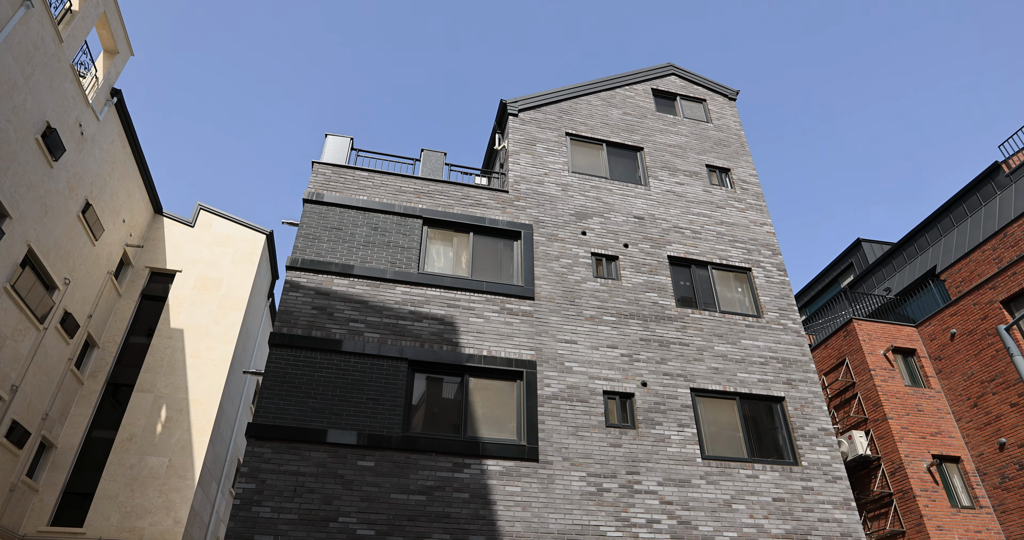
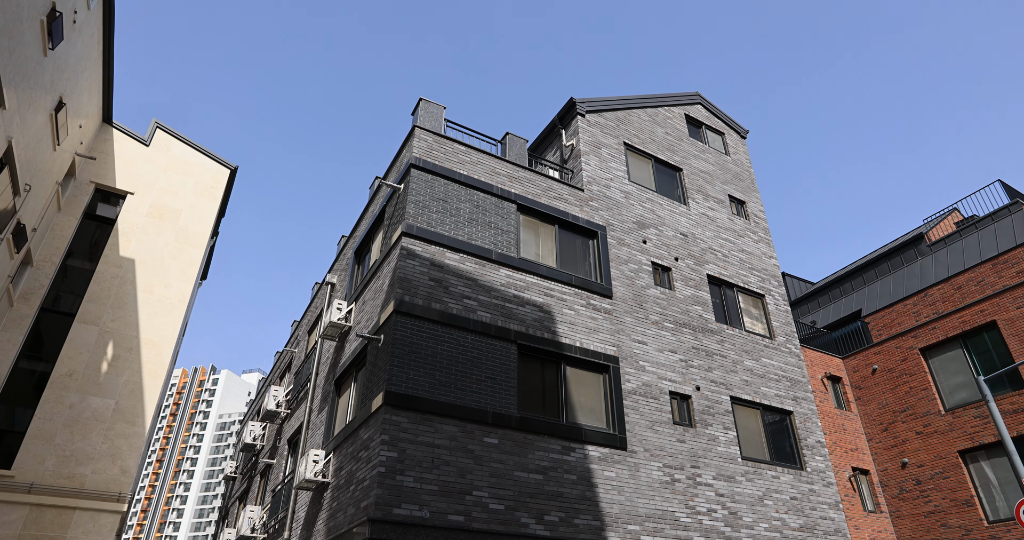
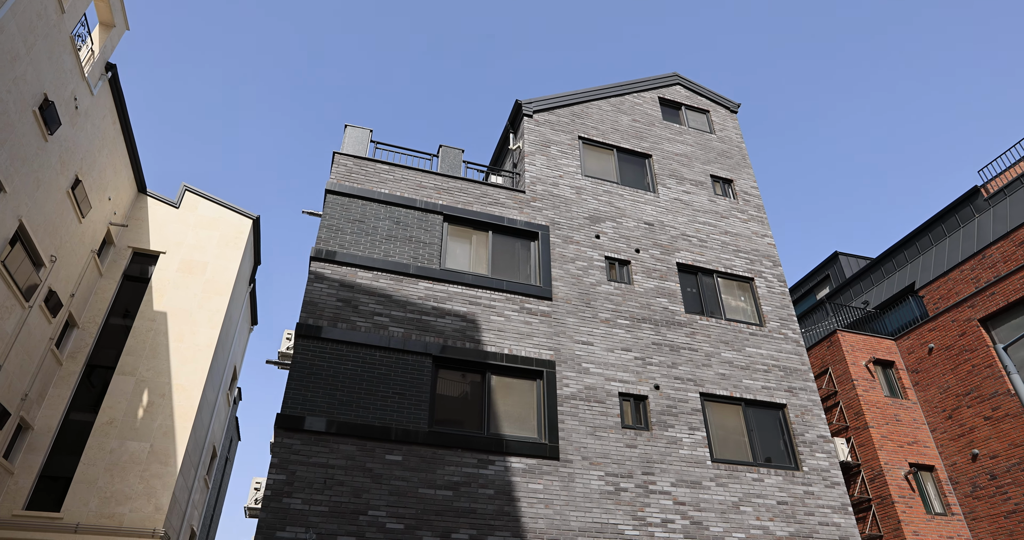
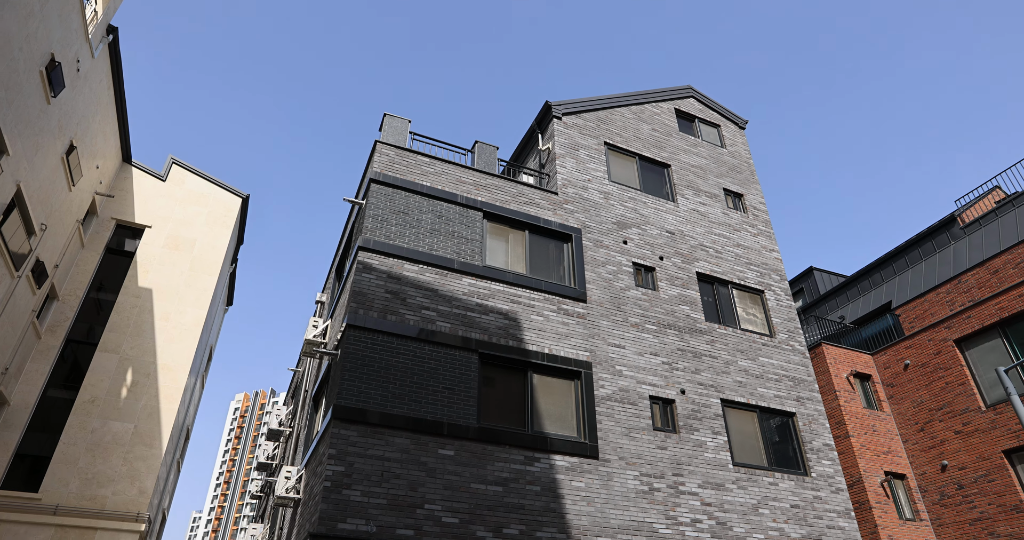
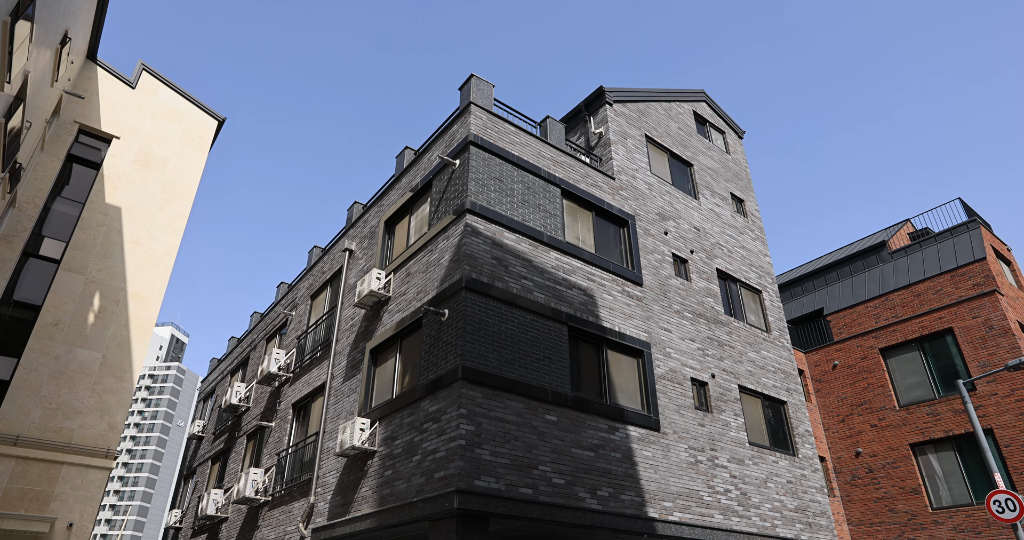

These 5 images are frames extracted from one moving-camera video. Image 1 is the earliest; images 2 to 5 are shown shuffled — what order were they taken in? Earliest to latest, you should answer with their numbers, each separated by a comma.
3, 4, 2, 5
